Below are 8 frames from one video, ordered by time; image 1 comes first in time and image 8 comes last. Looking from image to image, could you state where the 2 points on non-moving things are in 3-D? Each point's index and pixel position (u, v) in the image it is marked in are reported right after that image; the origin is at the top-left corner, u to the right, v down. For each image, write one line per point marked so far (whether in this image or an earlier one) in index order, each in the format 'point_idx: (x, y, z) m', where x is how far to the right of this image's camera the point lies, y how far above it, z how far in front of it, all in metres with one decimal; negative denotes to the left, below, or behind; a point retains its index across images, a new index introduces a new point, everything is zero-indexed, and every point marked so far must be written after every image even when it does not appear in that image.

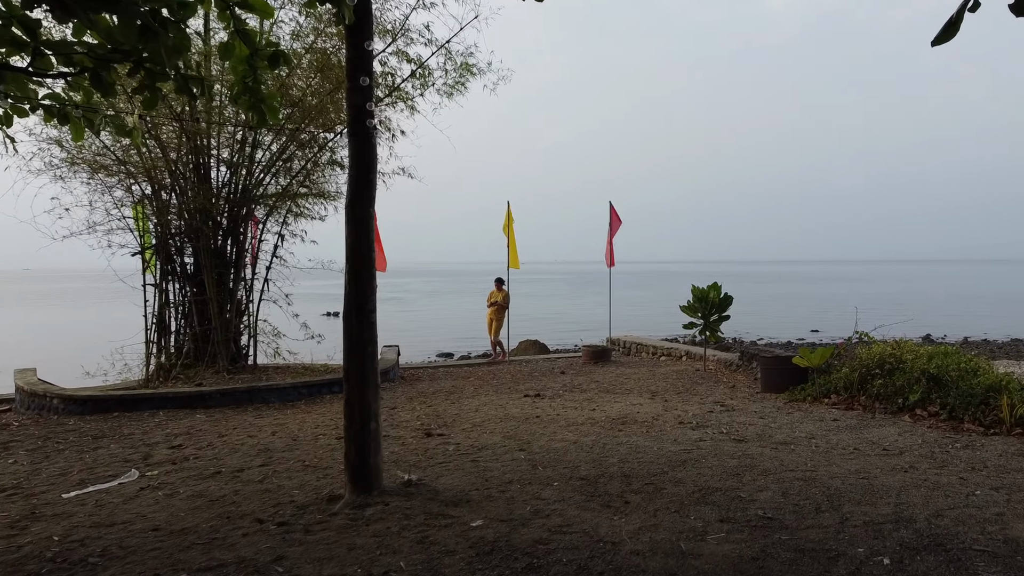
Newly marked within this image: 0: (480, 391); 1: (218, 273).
0: (-0.4, -1.2, +7.9) m
1: (-3.8, +0.2, +8.7) m
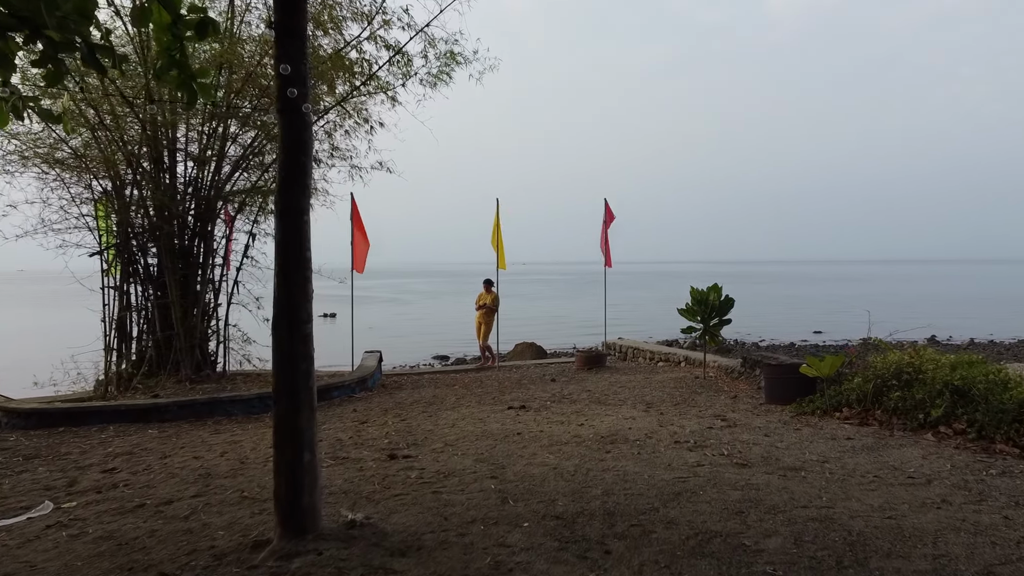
0: (-0.6, -1.2, +7.4) m
1: (-4.0, +0.2, +8.1) m
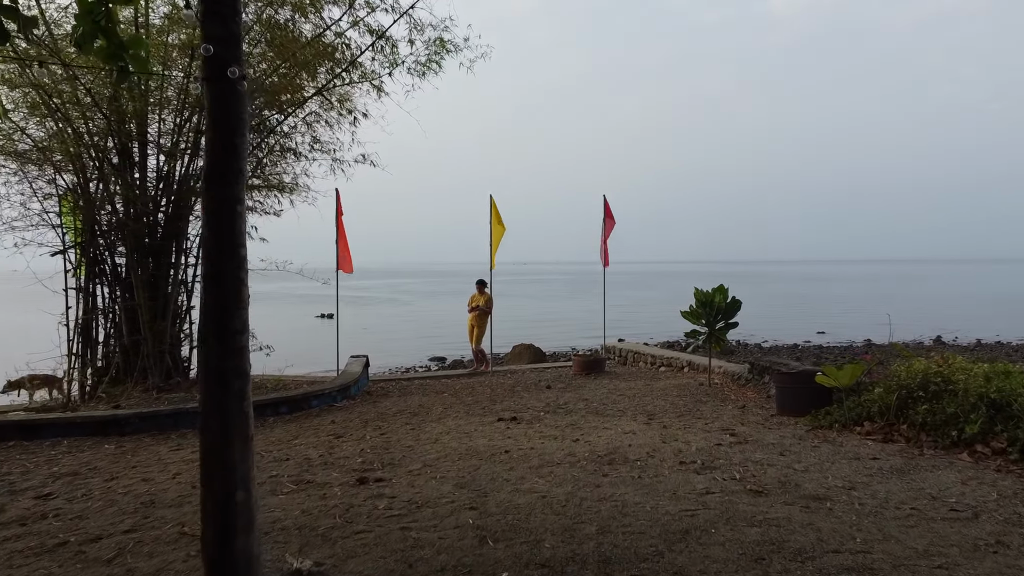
0: (-0.6, -1.3, +6.9) m
1: (-4.1, +0.1, +7.6) m
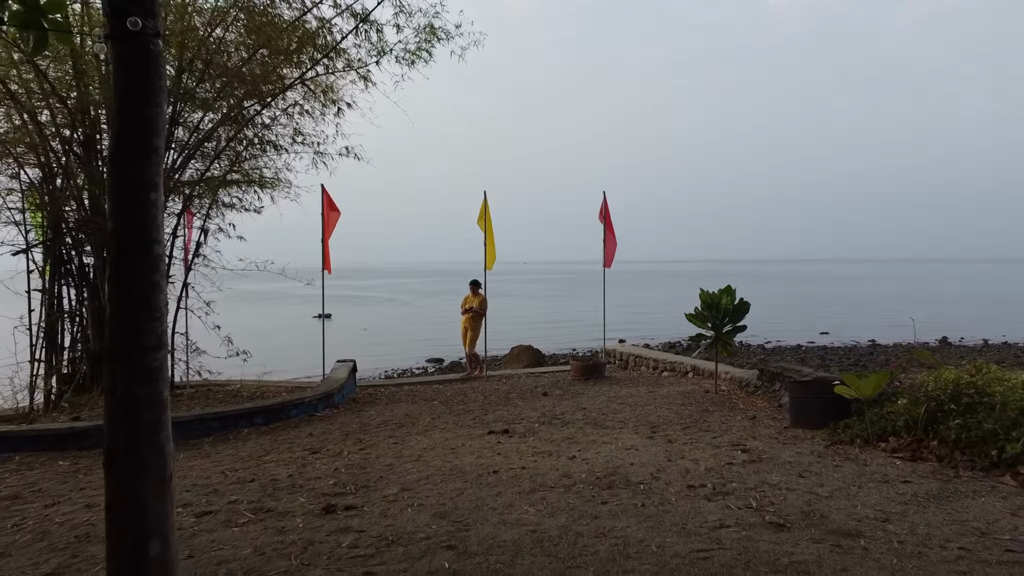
0: (-0.7, -1.3, +6.4) m
1: (-4.1, +0.1, +7.1) m
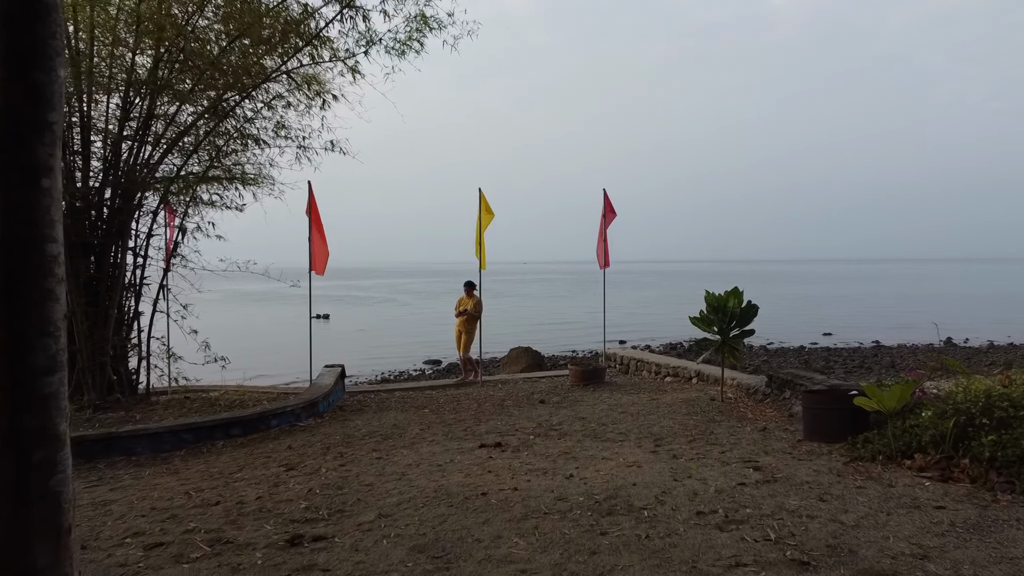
0: (-0.8, -1.3, +6.0) m
1: (-4.2, +0.1, +6.7) m
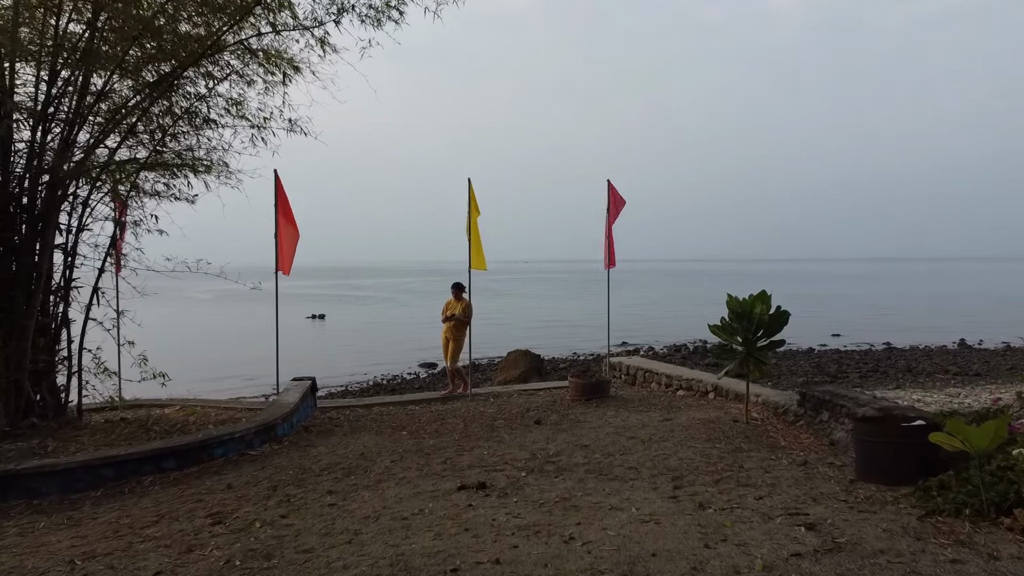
0: (-0.9, -1.3, +5.0) m
1: (-4.3, +0.1, +5.7) m
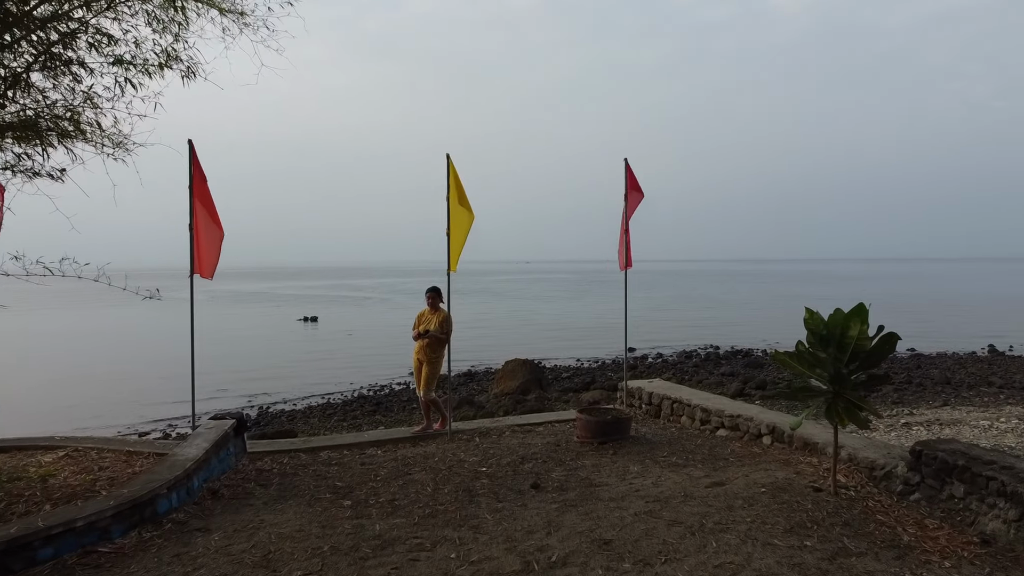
0: (-0.9, -1.4, +3.1) m
1: (-4.4, 0.0, +3.9) m
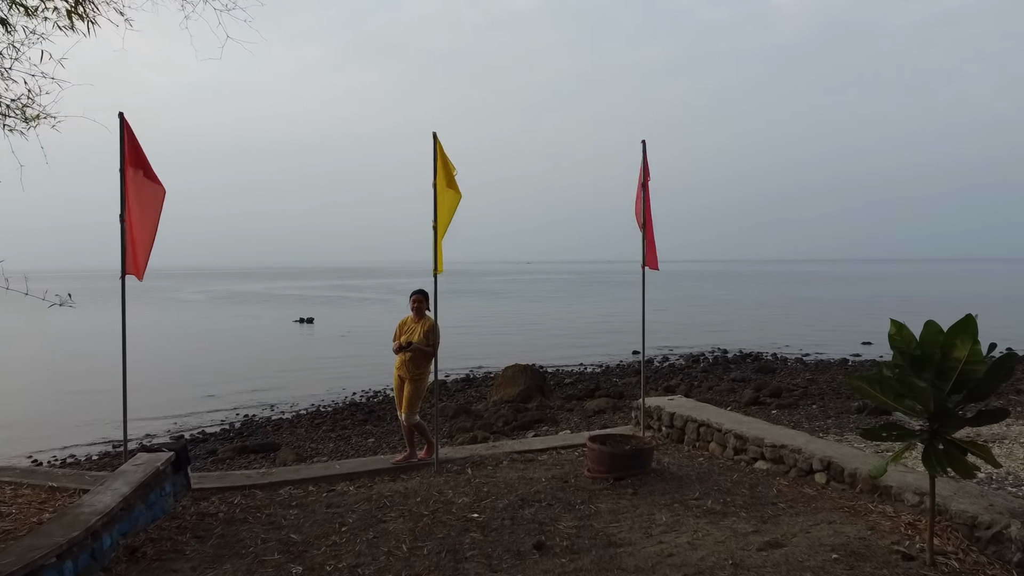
0: (-1.0, -1.4, +2.1) m
1: (-4.4, 0.0, +2.9) m
